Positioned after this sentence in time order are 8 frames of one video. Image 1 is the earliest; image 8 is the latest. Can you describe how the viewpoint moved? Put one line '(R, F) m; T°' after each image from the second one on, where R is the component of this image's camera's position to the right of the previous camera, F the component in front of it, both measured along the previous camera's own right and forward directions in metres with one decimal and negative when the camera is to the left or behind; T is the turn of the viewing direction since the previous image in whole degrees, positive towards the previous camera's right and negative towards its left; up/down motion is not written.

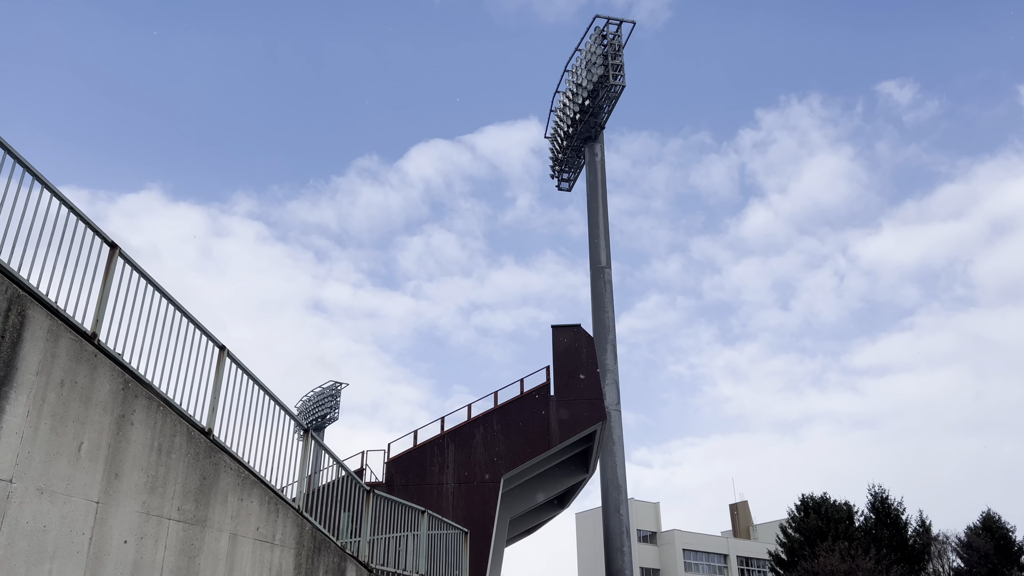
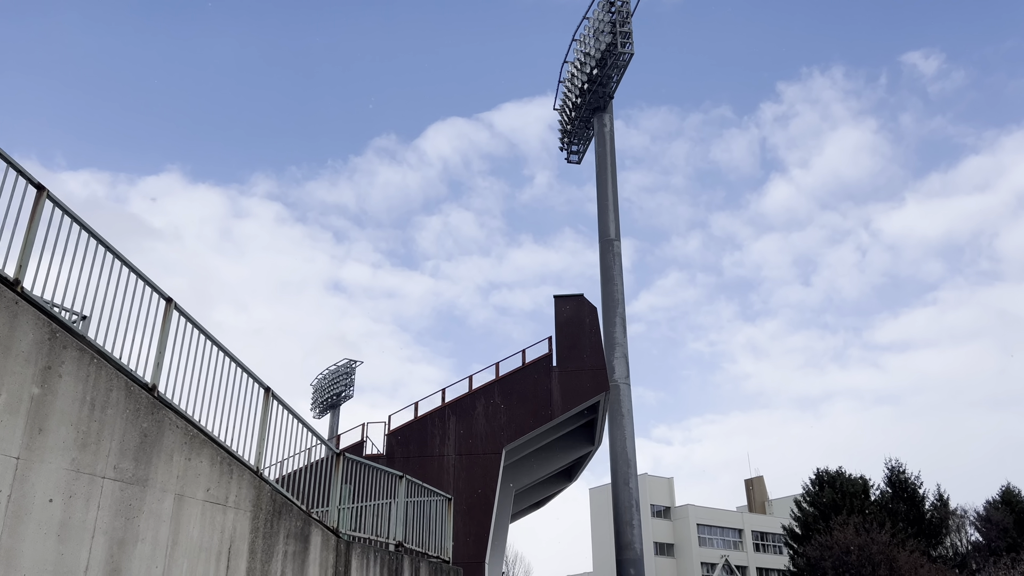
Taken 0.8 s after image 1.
(+0.5, +0.4) m; -1°
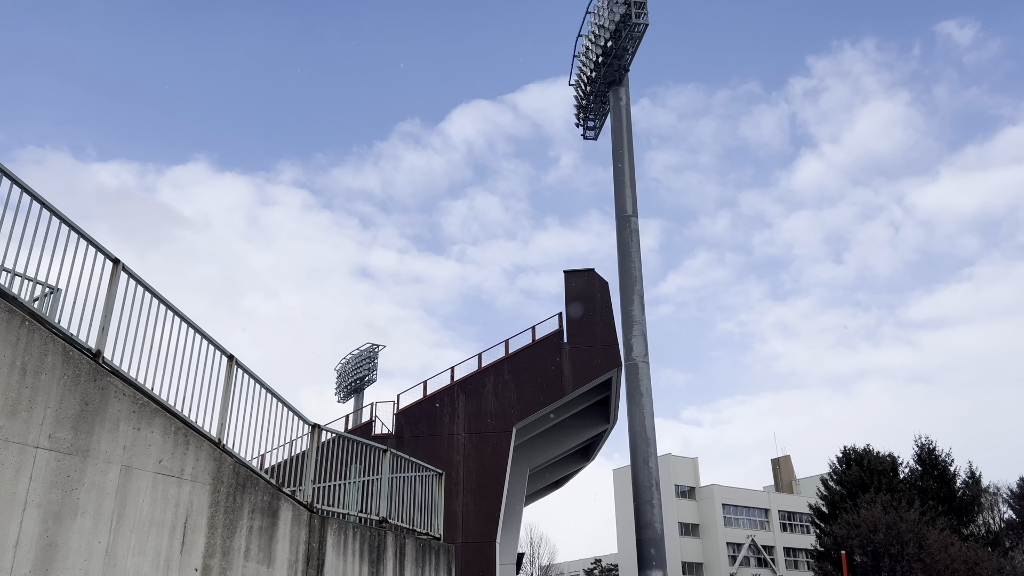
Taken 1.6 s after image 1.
(+0.5, +0.4) m; -2°
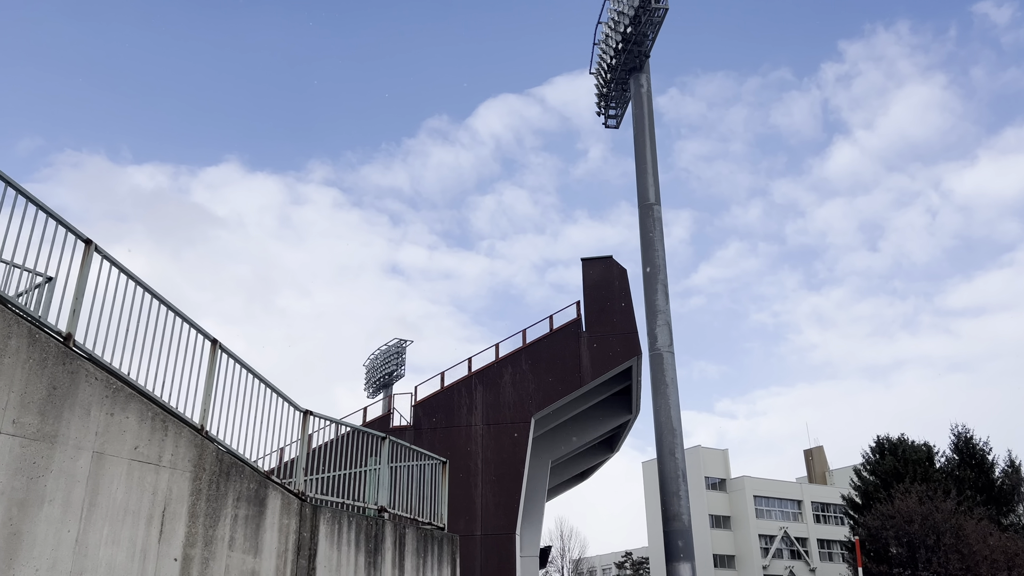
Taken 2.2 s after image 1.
(+0.3, +0.3) m; -2°
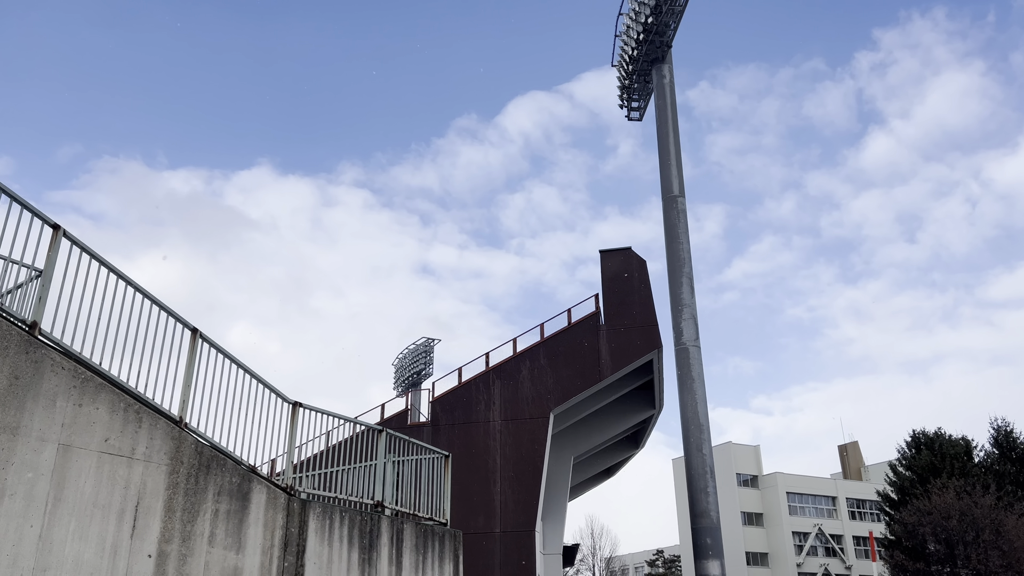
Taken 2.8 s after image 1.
(+0.3, +0.3) m; -2°
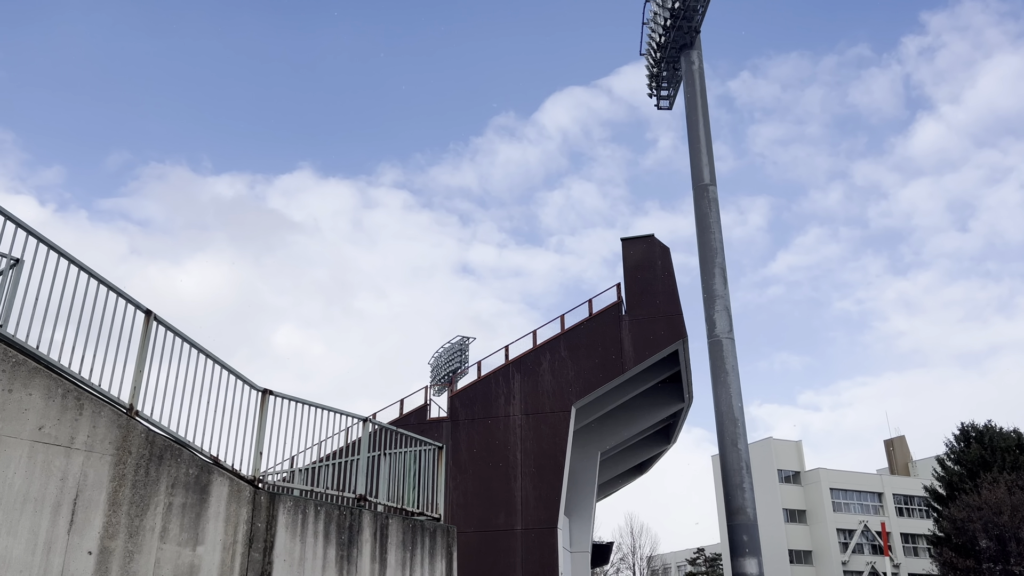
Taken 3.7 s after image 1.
(+0.5, +0.5) m; -3°
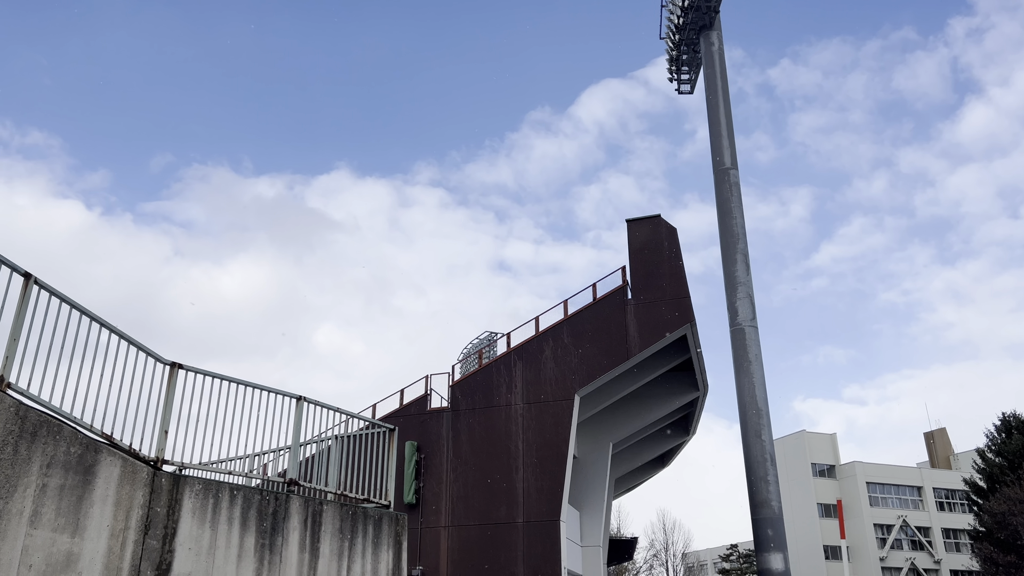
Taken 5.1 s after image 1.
(+0.9, +0.7) m; -3°
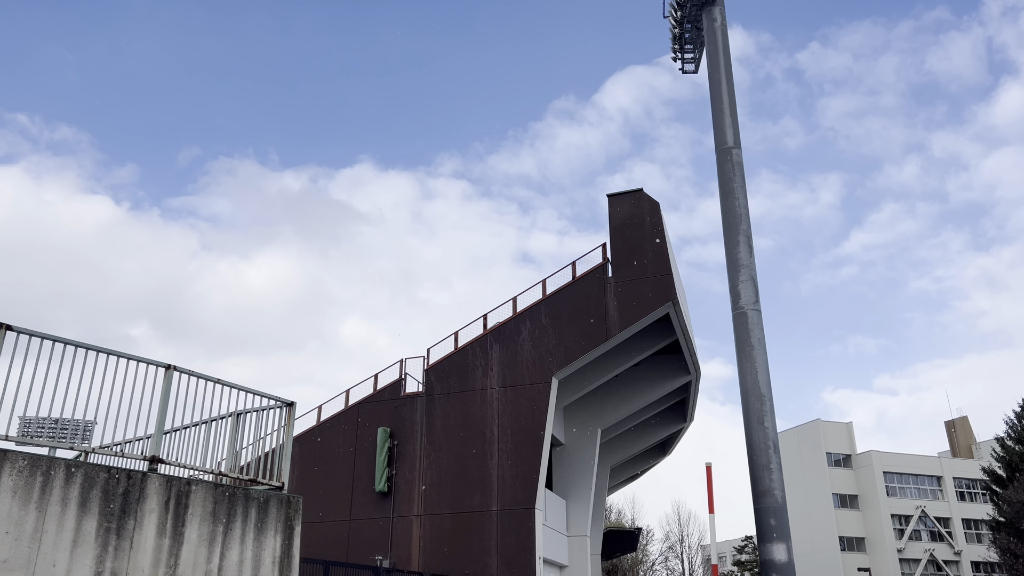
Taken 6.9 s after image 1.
(+1.2, +0.8) m; -2°
